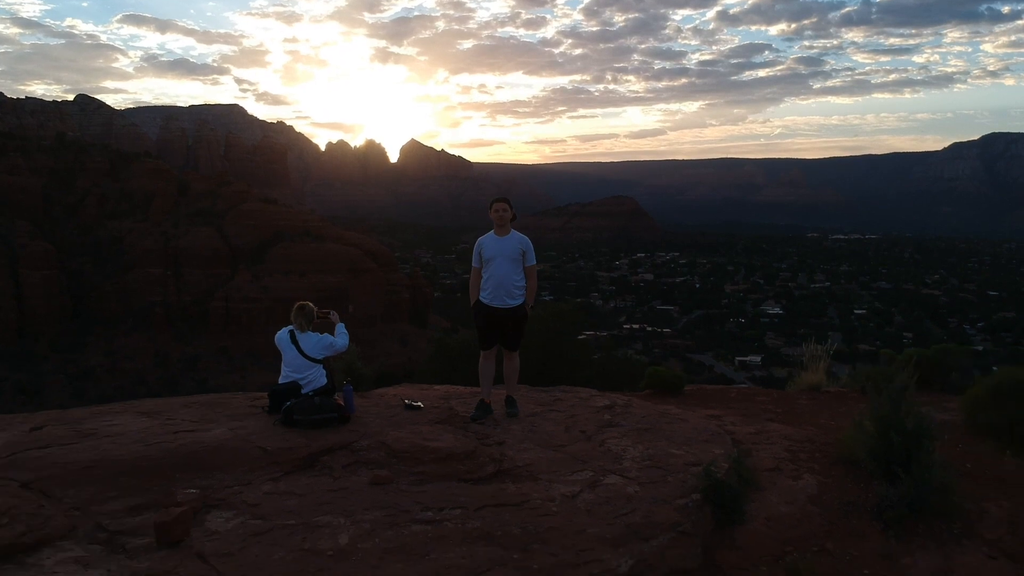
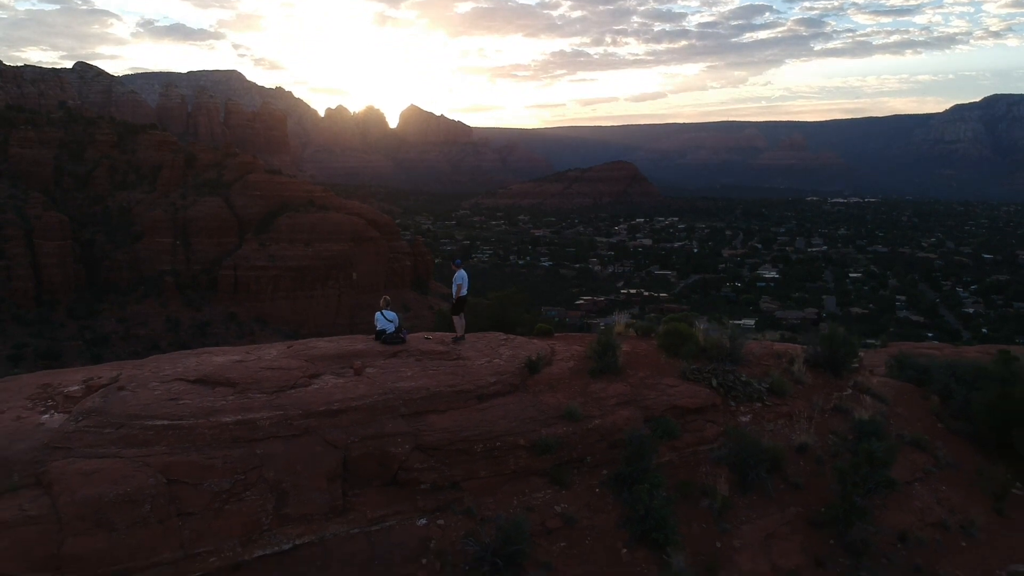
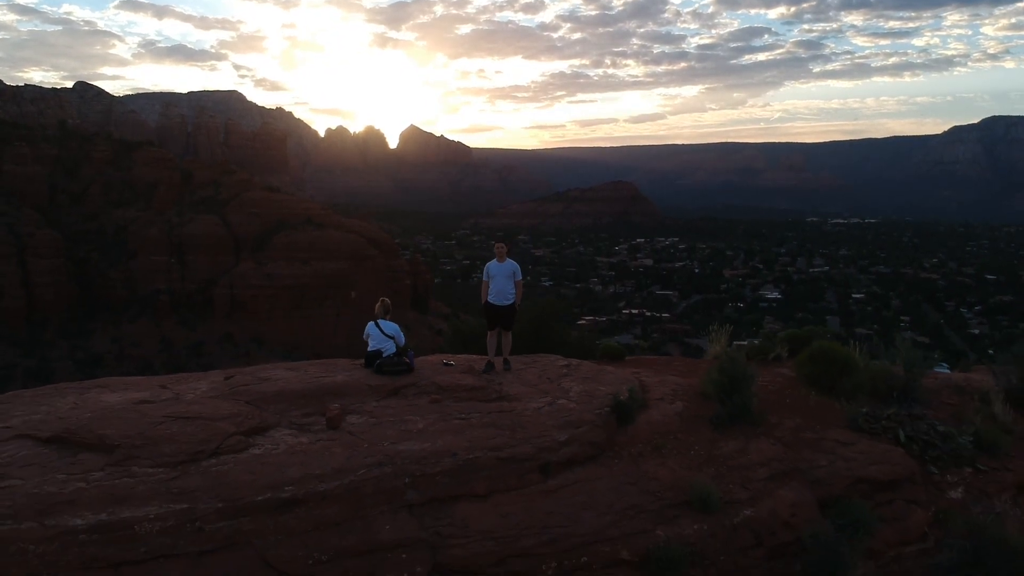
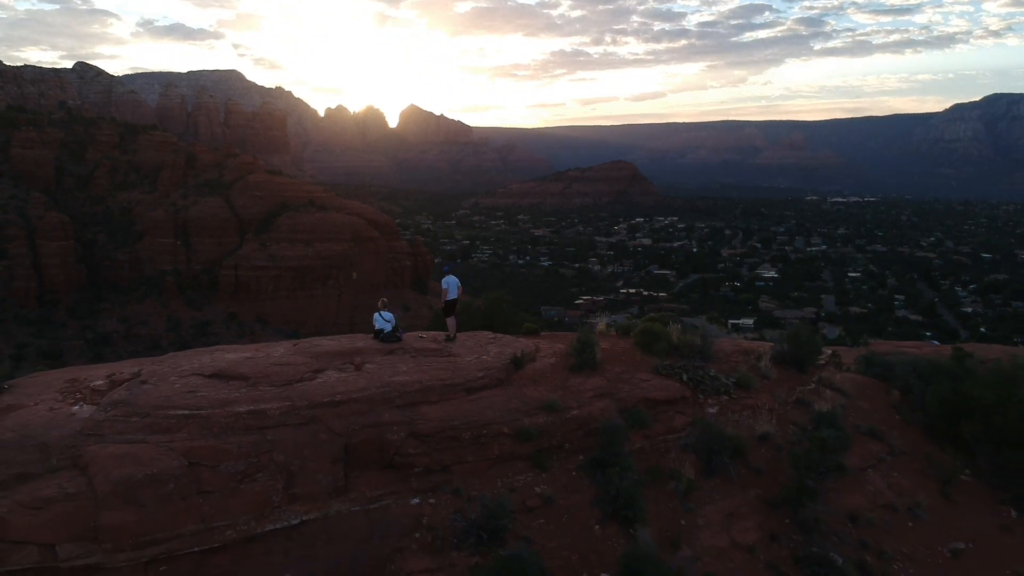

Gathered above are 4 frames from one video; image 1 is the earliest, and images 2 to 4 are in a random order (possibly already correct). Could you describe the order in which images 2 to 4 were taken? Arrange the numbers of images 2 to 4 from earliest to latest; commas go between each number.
3, 2, 4
